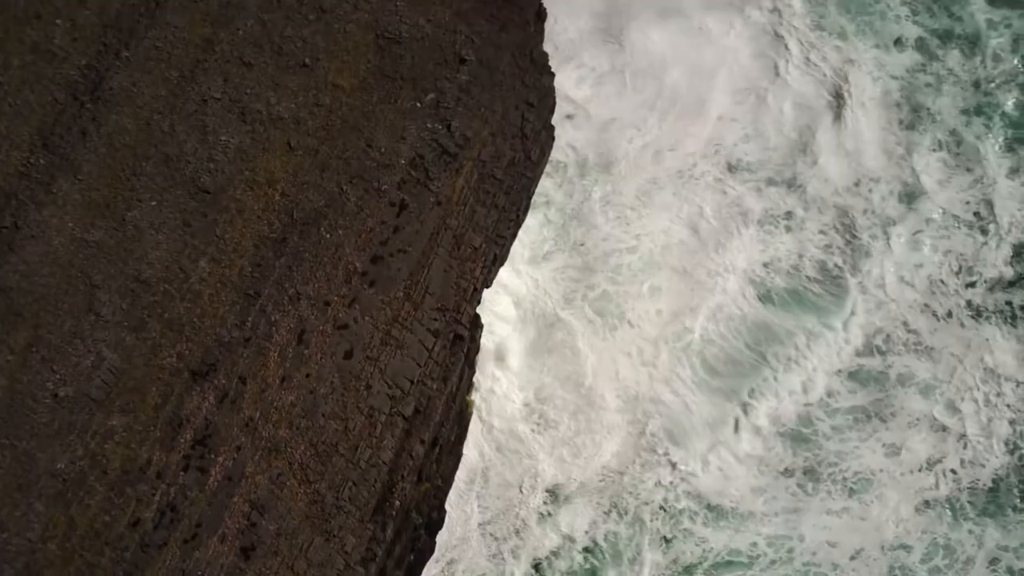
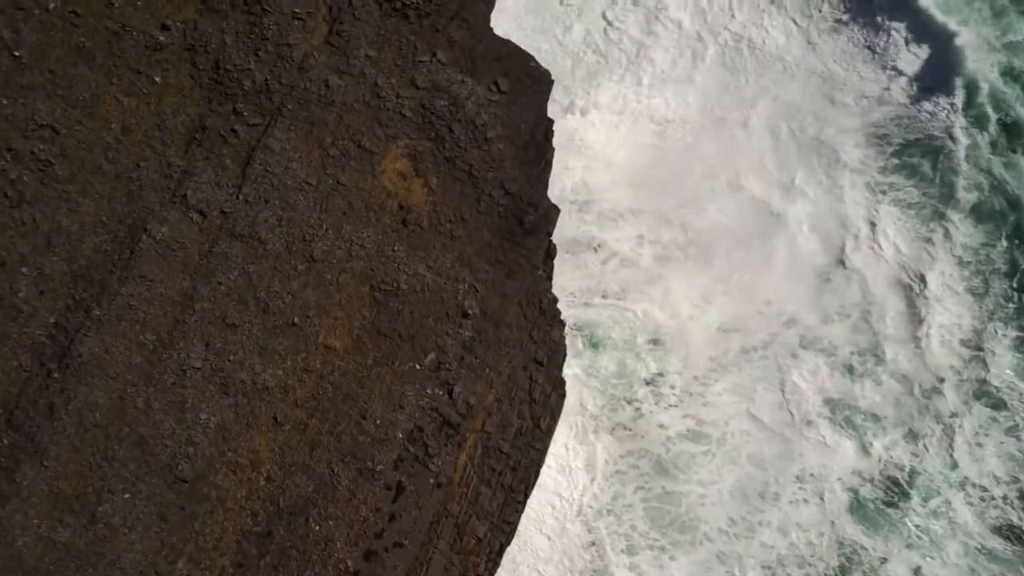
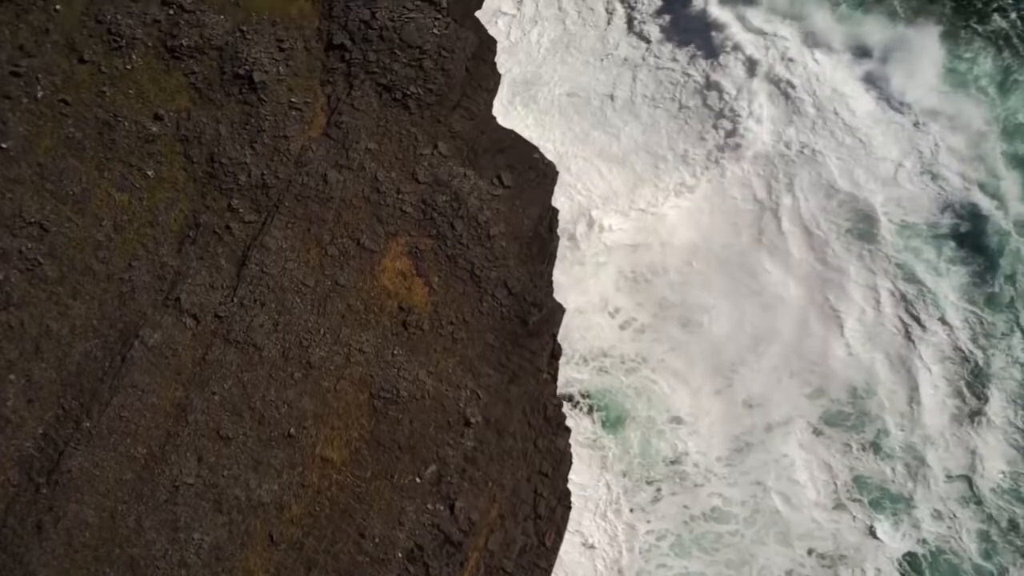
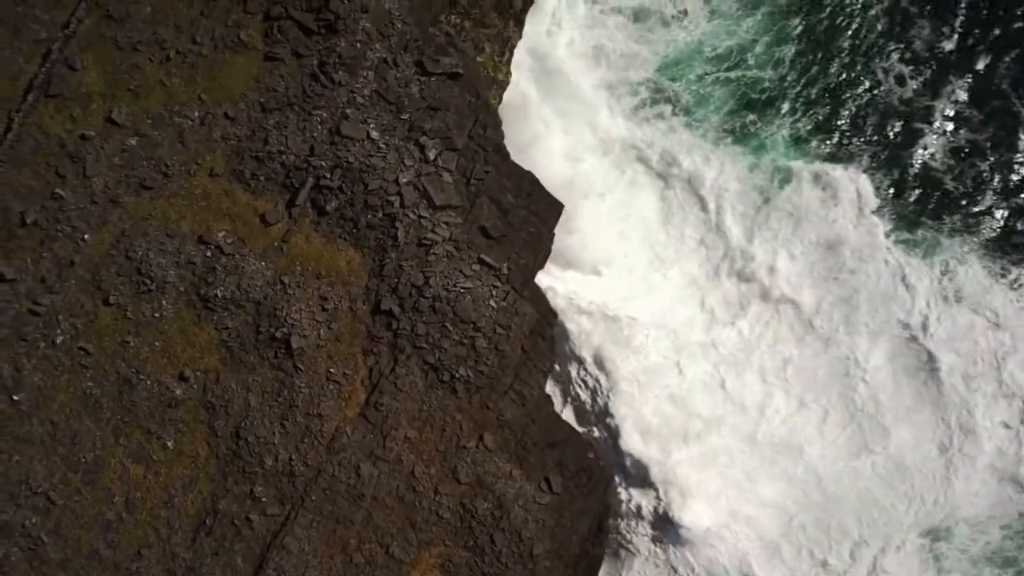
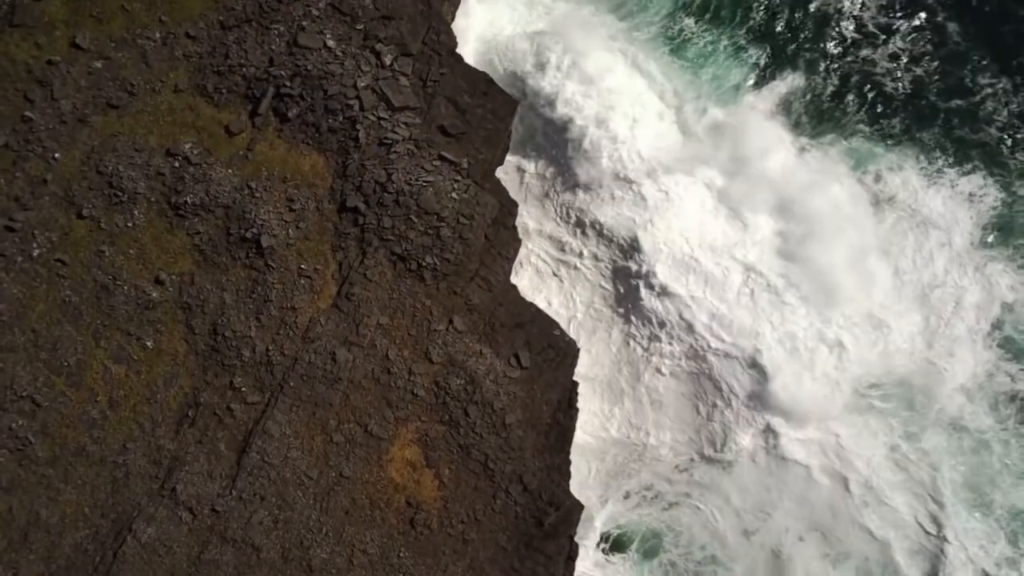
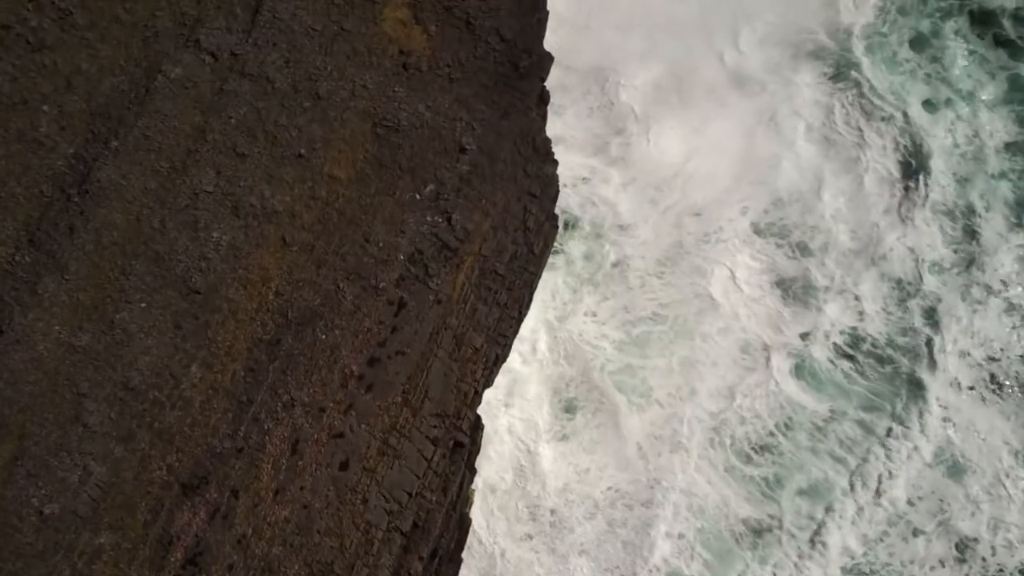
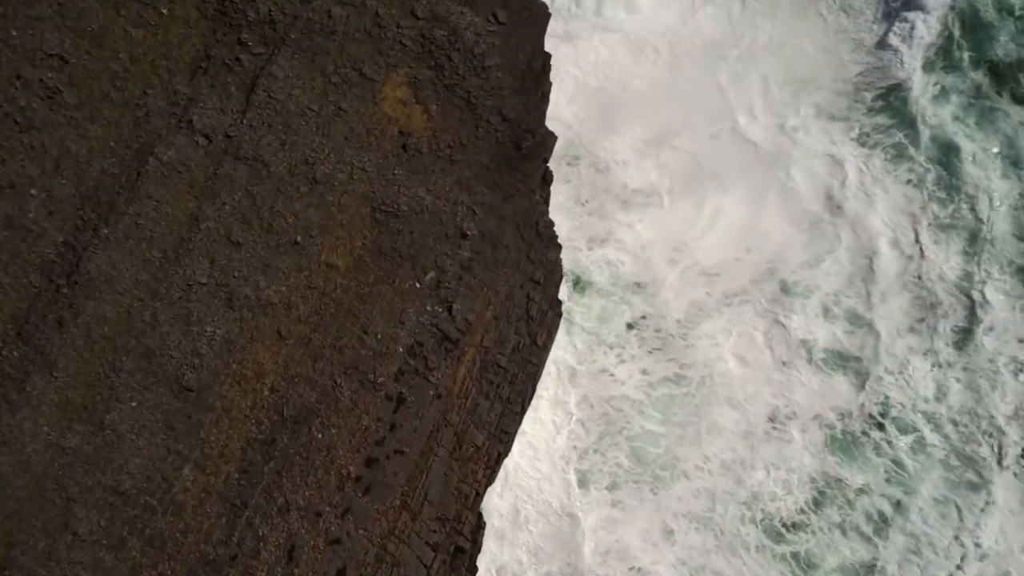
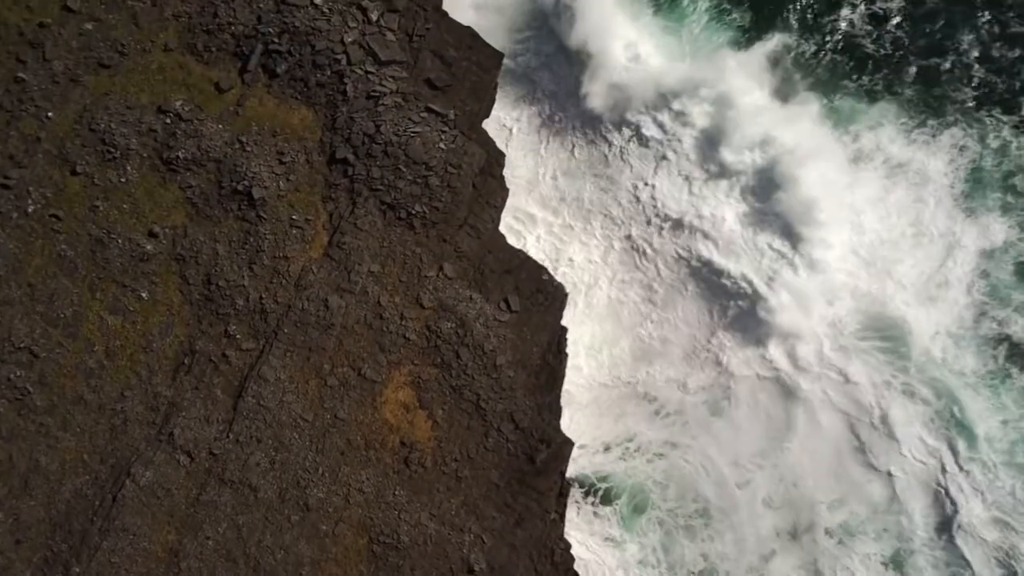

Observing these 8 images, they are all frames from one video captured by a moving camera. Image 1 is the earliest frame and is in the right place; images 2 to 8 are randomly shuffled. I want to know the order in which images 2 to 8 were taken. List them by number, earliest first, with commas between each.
6, 7, 2, 3, 8, 5, 4
